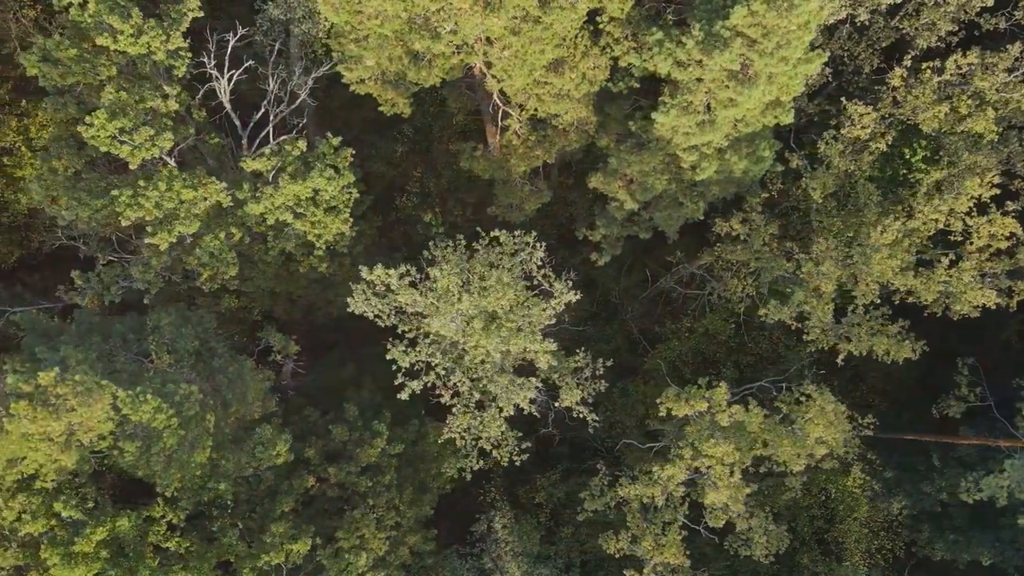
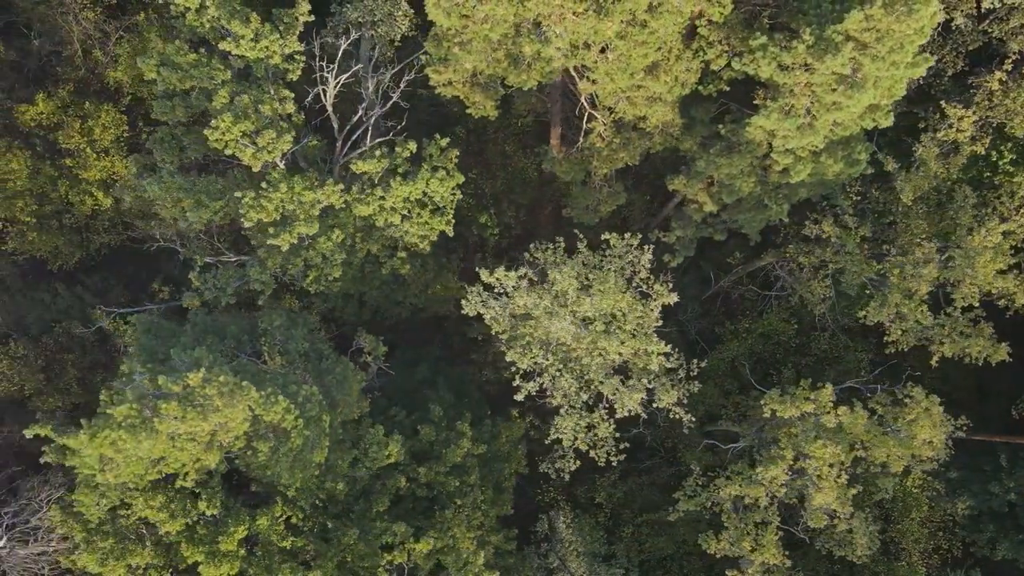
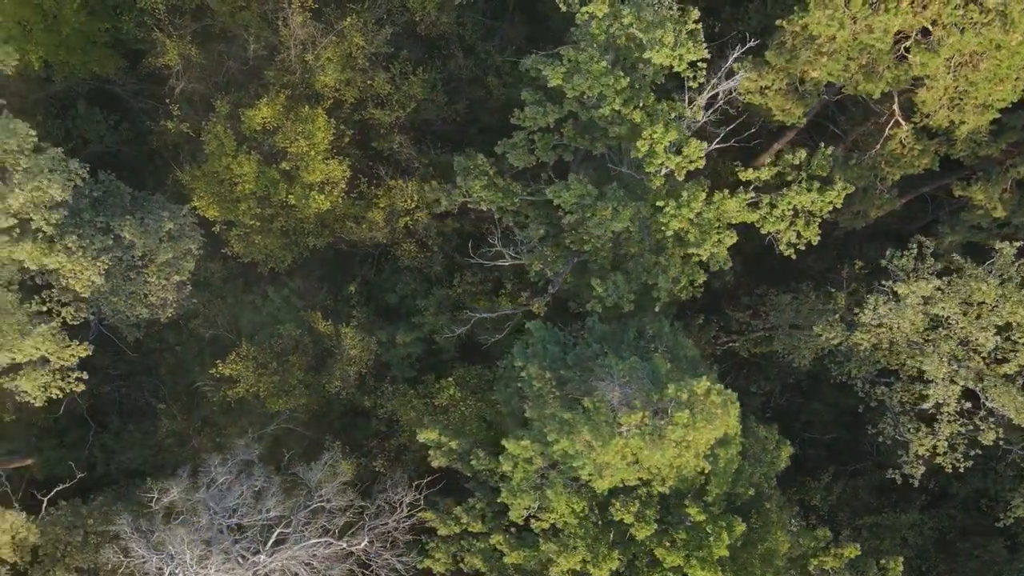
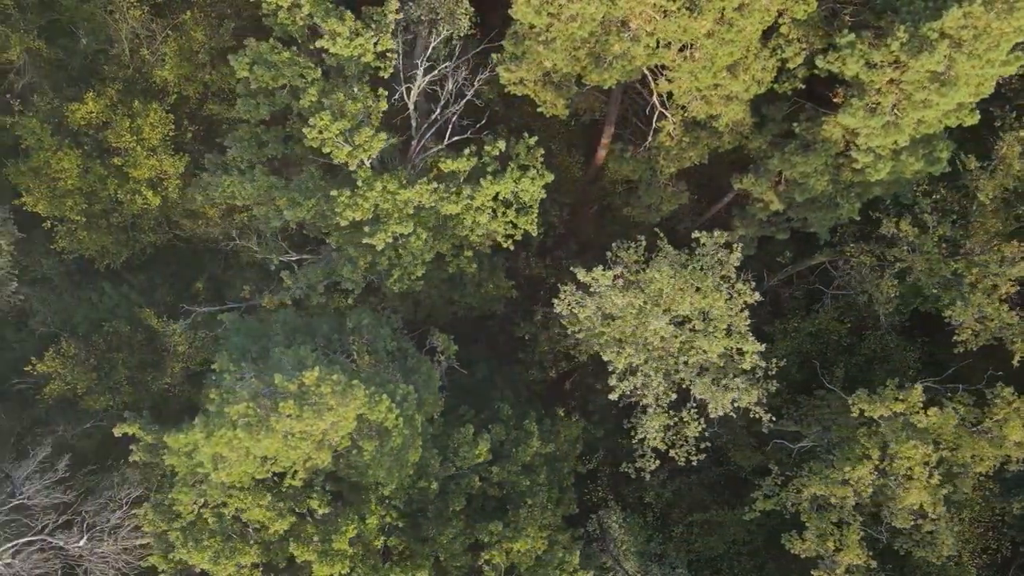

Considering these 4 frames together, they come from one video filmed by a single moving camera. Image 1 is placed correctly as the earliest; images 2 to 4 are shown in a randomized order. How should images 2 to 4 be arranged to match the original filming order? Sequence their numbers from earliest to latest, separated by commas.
2, 4, 3
